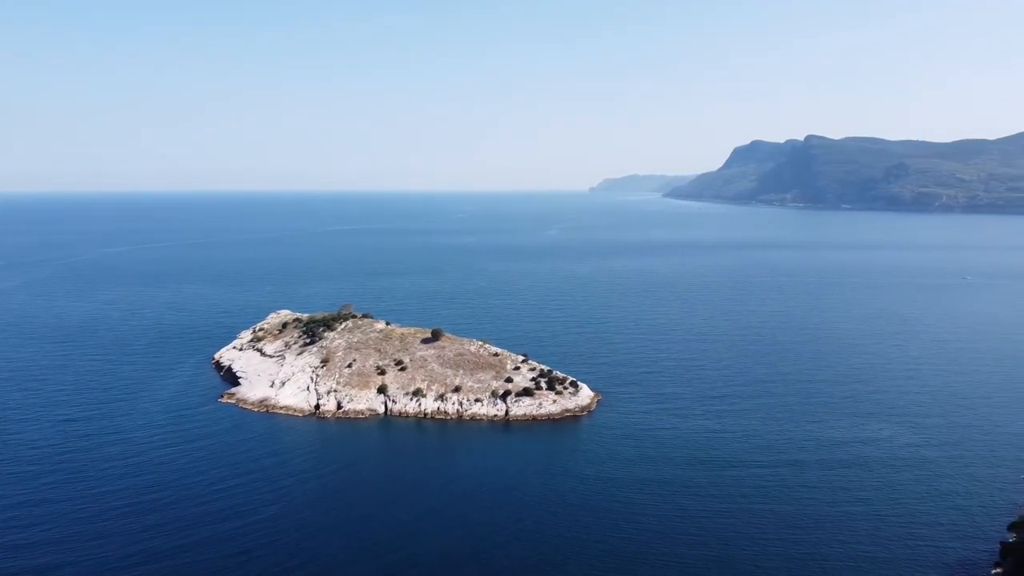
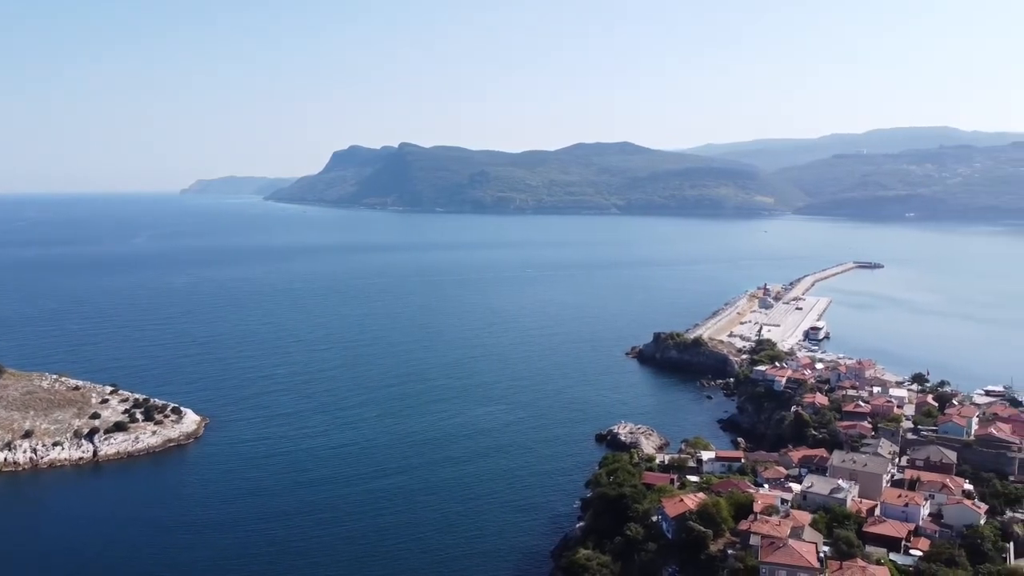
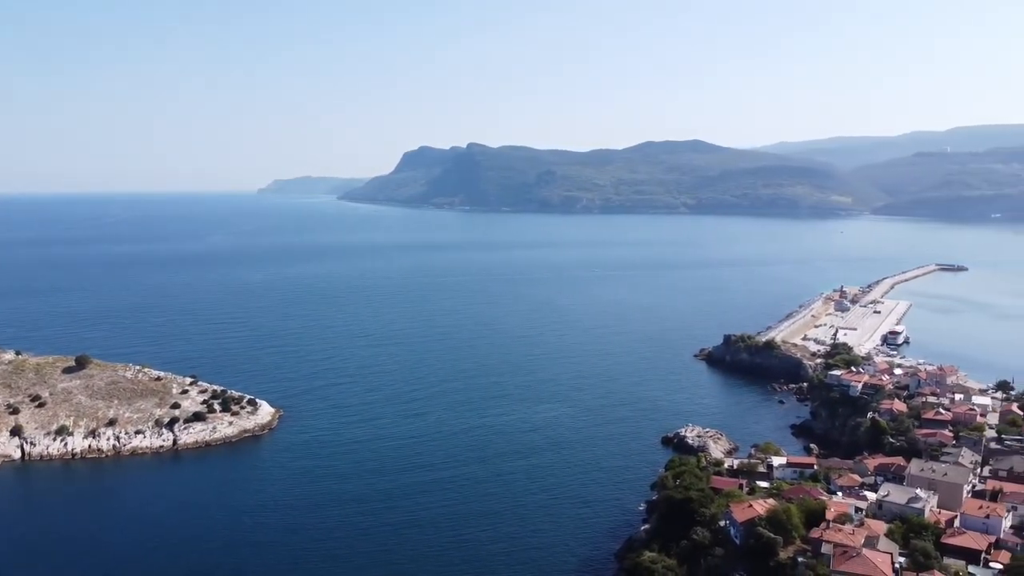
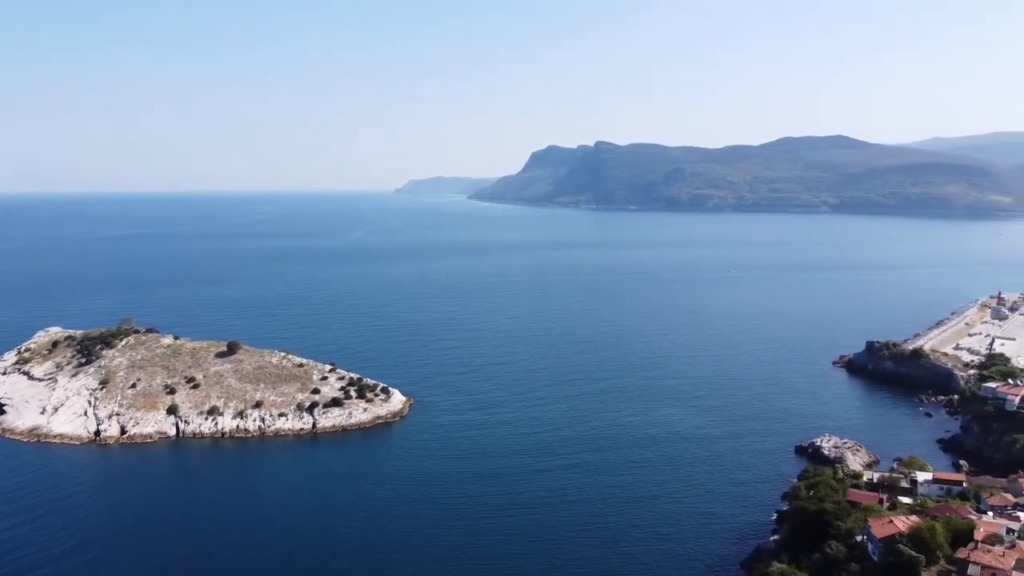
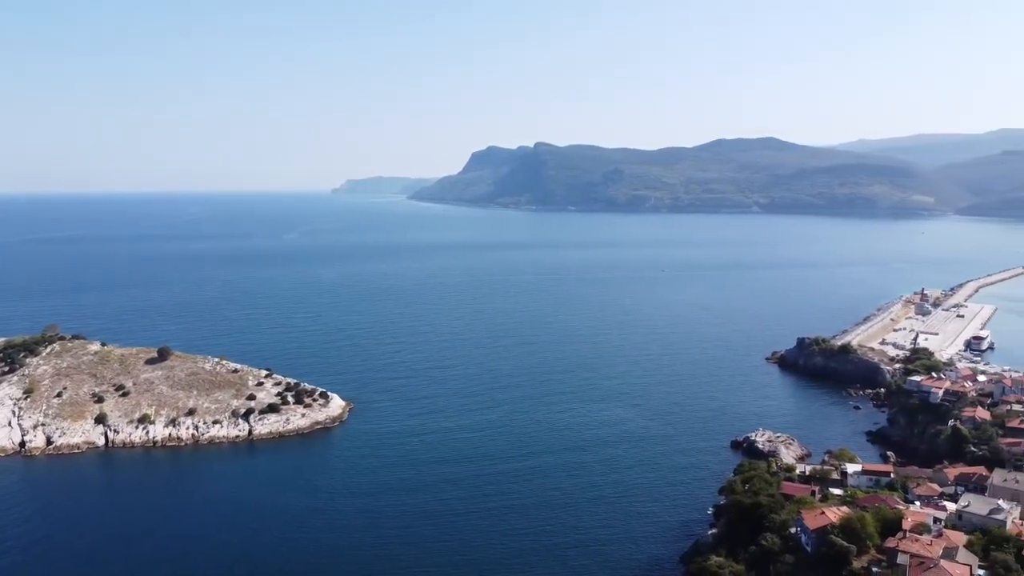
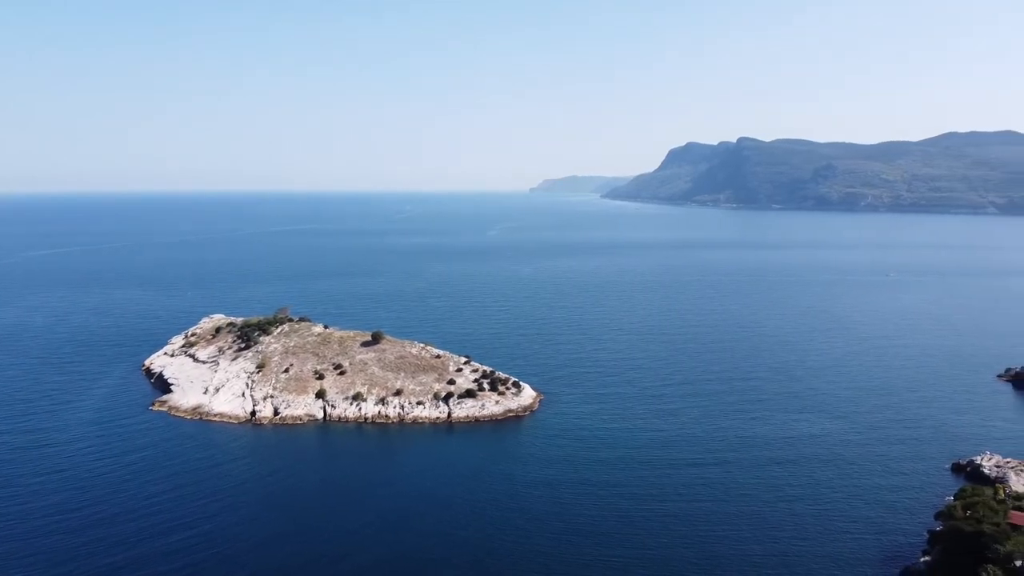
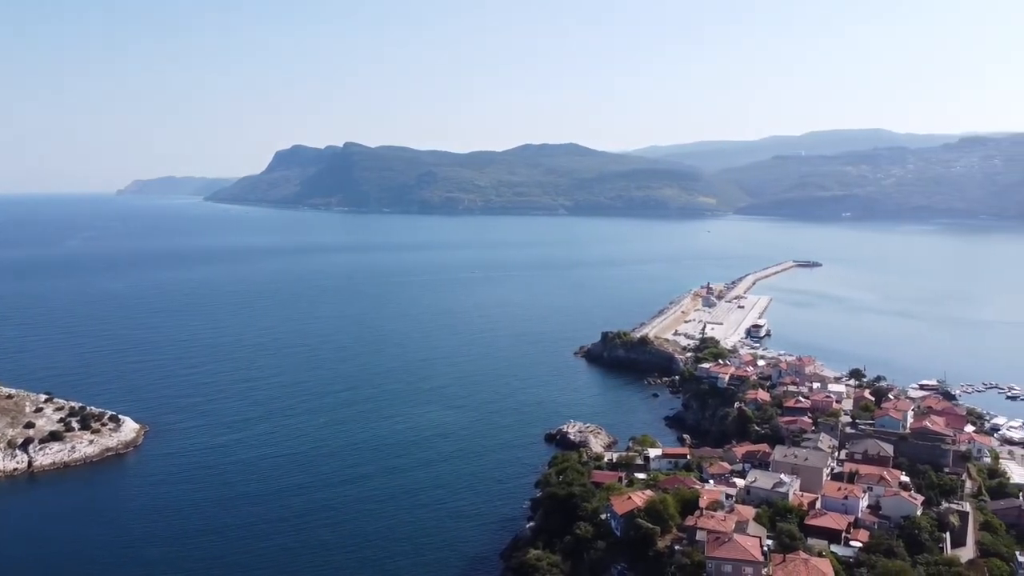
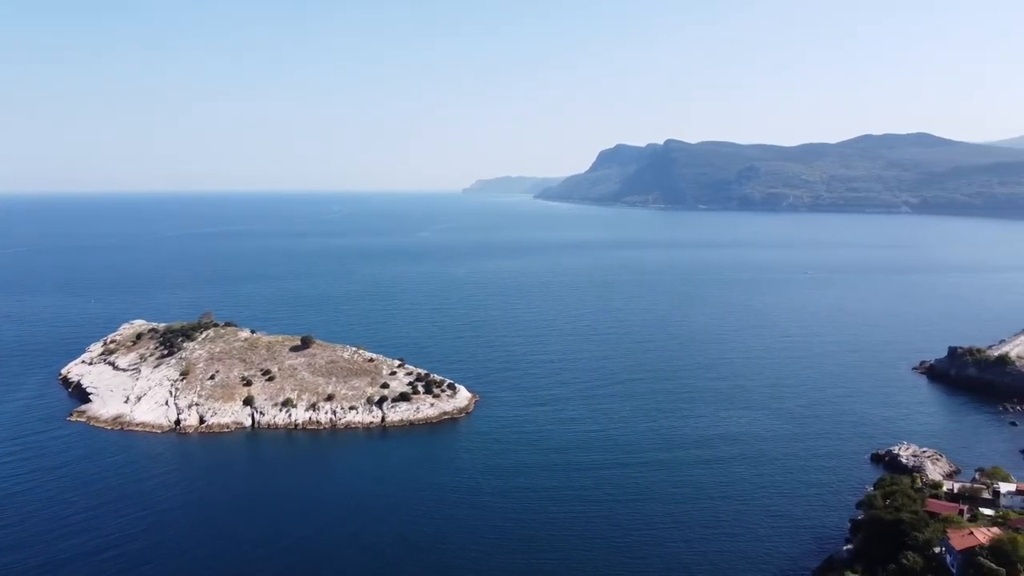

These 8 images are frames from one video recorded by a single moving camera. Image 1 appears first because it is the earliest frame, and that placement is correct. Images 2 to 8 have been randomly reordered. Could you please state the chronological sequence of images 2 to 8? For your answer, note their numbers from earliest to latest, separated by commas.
6, 8, 4, 5, 3, 2, 7
